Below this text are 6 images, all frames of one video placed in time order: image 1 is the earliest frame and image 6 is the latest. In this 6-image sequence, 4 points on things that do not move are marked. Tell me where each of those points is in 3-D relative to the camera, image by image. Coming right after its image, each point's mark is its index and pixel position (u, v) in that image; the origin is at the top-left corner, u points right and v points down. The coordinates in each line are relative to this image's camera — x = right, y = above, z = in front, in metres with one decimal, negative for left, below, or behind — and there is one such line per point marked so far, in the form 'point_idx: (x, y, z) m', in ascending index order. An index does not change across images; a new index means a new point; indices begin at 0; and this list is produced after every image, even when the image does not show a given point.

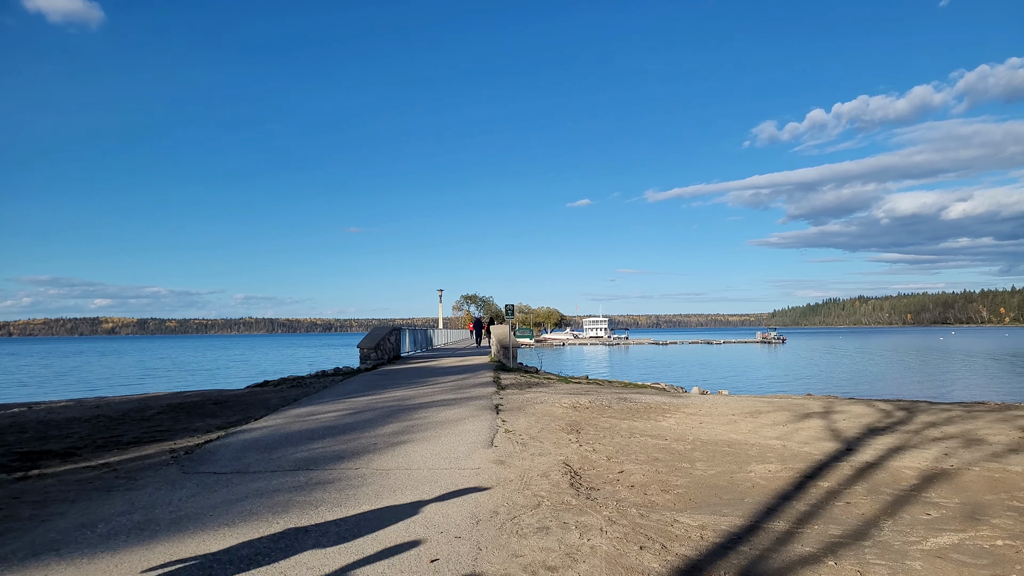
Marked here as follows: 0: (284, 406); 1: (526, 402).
0: (-4.1, -2.1, +13.2) m
1: (+0.3, -2.0, +13.1) m
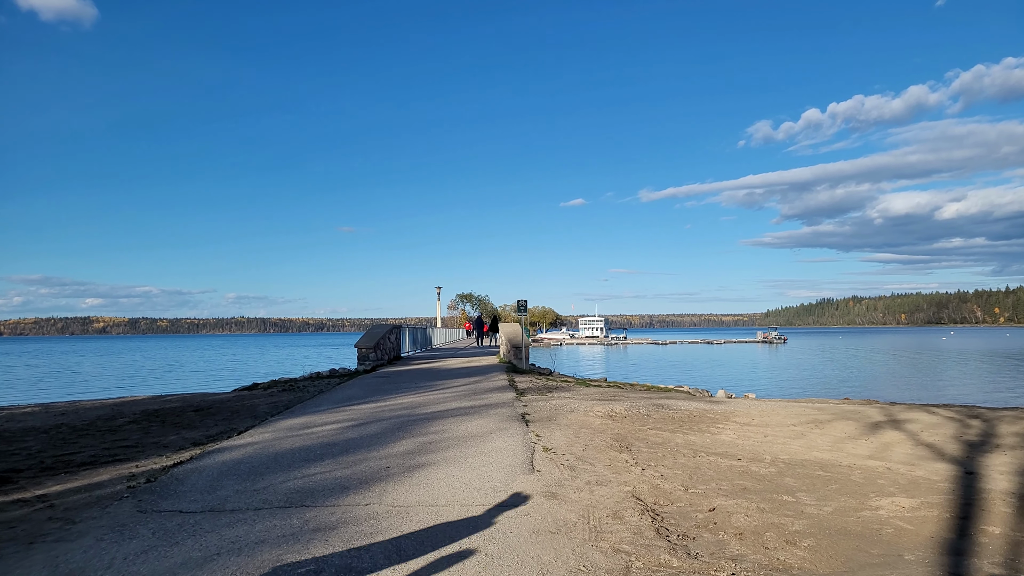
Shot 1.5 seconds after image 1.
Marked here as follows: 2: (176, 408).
0: (-3.7, -2.0, +11.4) m
1: (+0.7, -1.9, +11.4) m
2: (-6.4, -2.3, +14.0) m
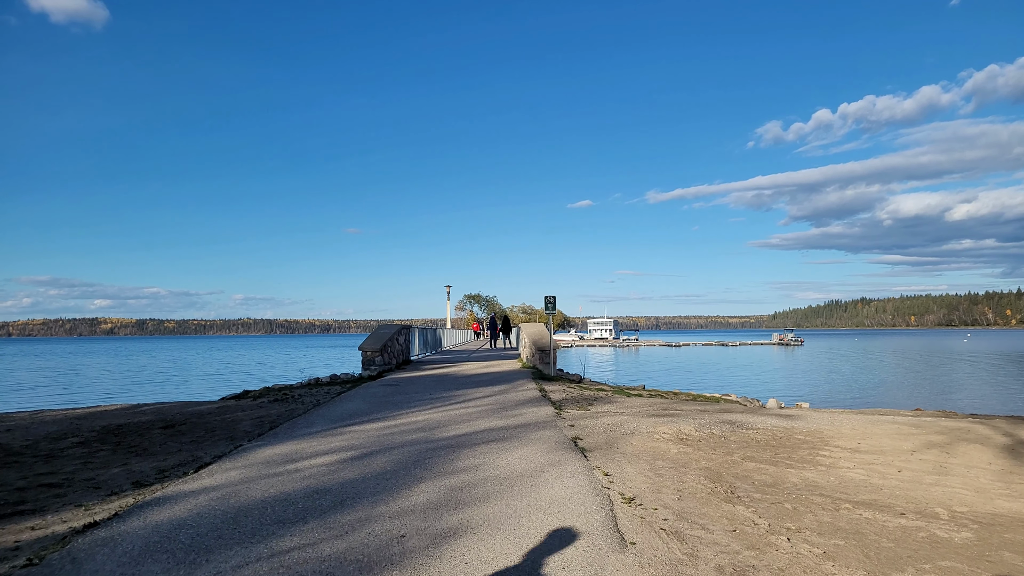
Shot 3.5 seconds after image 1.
0: (-3.2, -1.8, +9.1) m
1: (+1.2, -1.7, +9.0) m
2: (-5.8, -2.1, +11.7) m
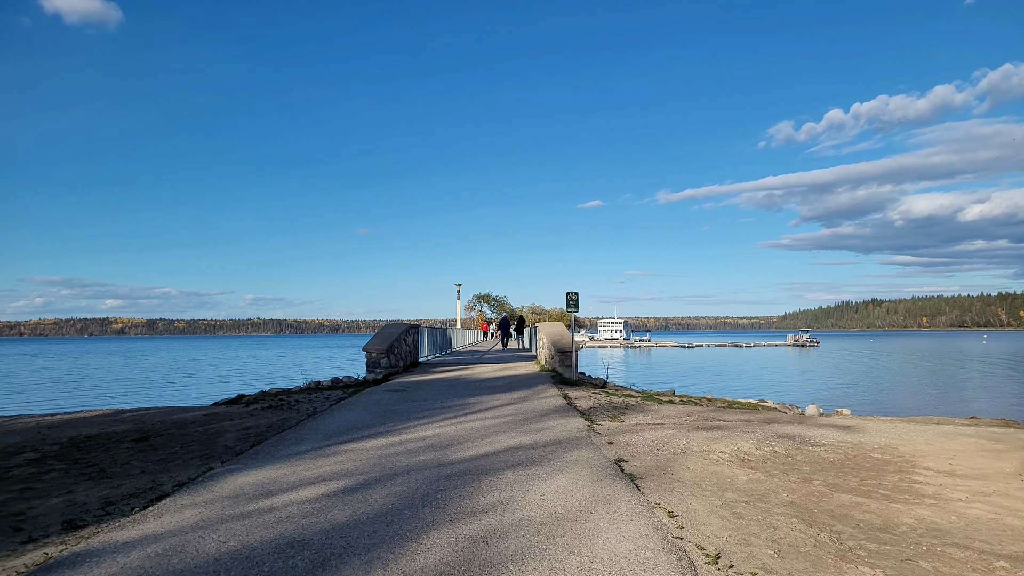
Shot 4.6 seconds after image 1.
0: (-2.9, -1.7, +7.7) m
1: (+1.5, -1.7, +7.6) m
2: (-5.5, -2.0, +10.3) m
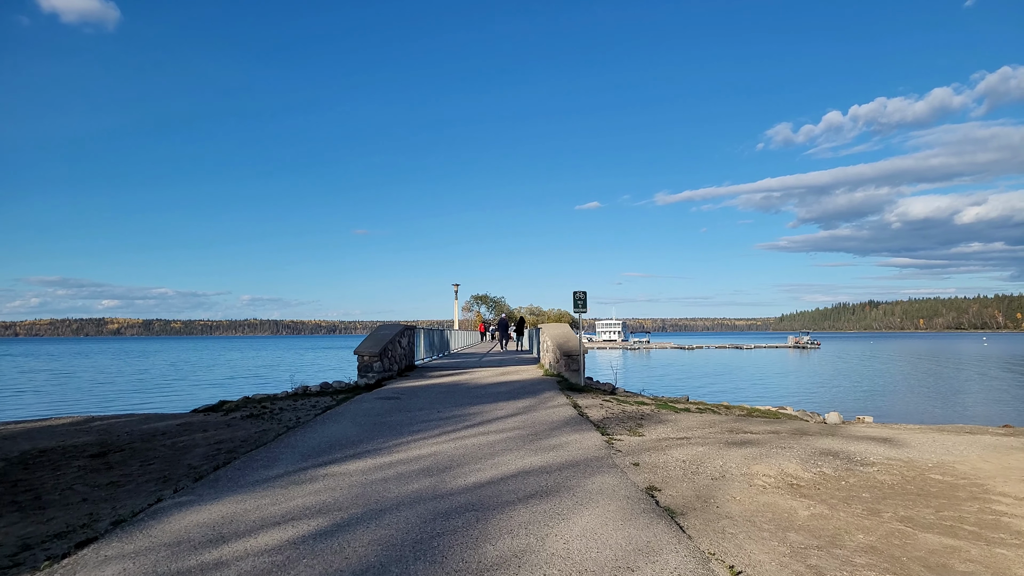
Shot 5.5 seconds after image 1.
0: (-2.8, -1.7, +6.7) m
1: (+1.6, -1.6, +6.5) m
2: (-5.5, -2.0, +9.2) m
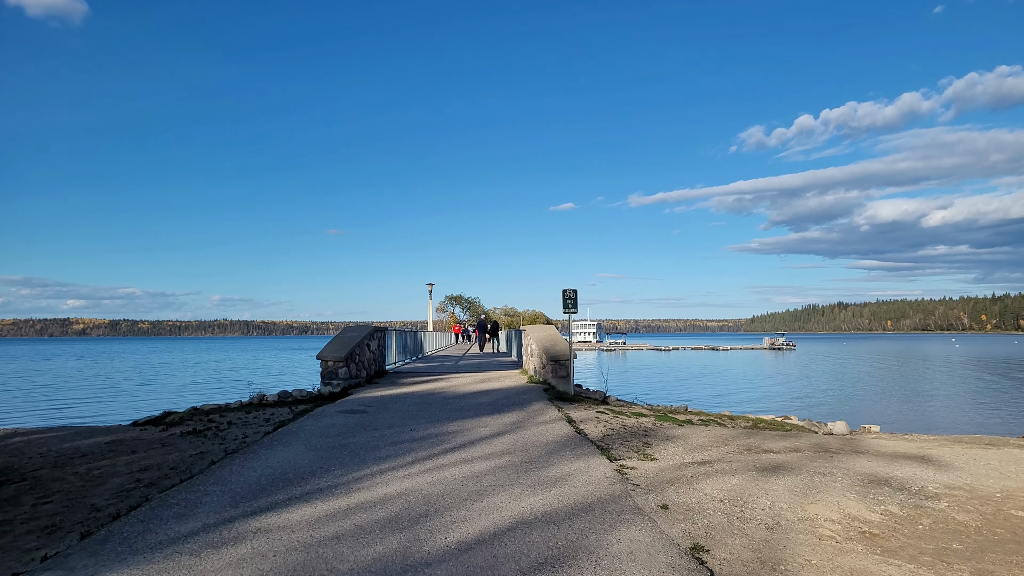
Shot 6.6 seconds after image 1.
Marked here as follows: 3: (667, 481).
0: (-2.9, -1.6, +5.1) m
1: (+1.5, -1.6, +5.1) m
2: (-5.6, -1.9, +7.6) m
3: (+1.2, -1.7, +7.1) m
